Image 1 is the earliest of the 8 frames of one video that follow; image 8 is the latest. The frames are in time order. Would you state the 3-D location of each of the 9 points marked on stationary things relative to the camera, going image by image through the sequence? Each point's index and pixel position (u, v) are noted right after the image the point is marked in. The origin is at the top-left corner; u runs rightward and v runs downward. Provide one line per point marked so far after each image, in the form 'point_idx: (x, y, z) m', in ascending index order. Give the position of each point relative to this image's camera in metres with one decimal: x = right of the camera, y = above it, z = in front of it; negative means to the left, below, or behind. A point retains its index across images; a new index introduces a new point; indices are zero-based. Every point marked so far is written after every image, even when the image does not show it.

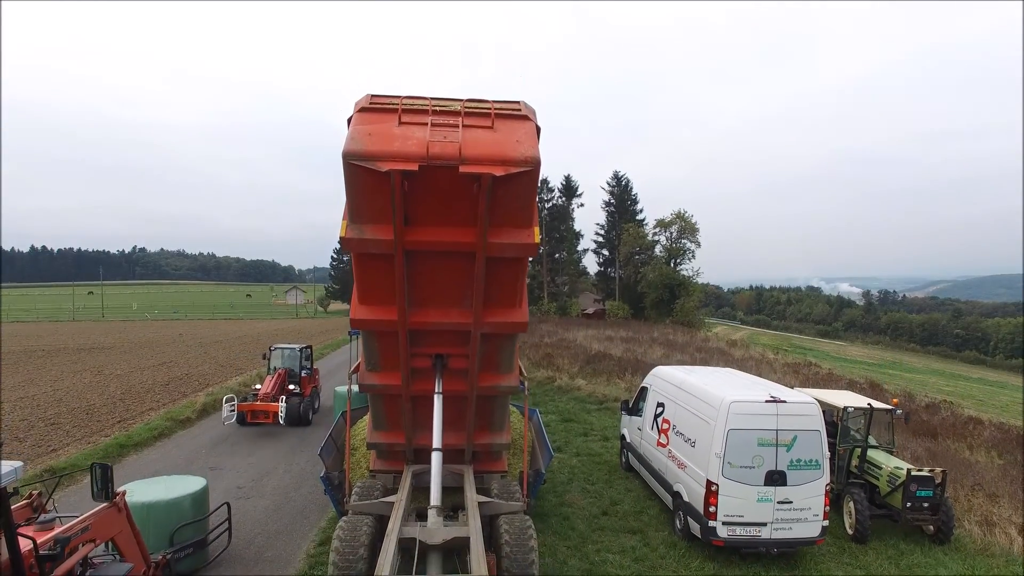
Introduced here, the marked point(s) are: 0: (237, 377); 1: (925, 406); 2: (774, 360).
0: (-7.6, -2.5, +12.5) m
1: (+13.4, -3.8, +14.8) m
2: (+11.3, -3.2, +19.8) m
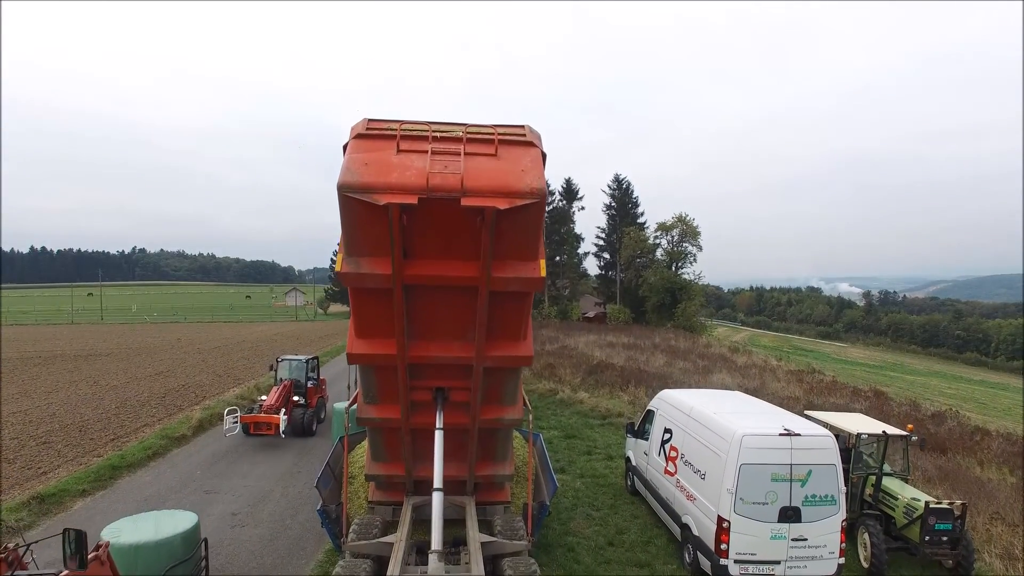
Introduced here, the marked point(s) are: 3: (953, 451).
0: (-7.5, -2.7, +12.4) m
1: (+13.4, -4.1, +14.6) m
2: (+11.4, -3.4, +19.6) m
3: (+9.8, -3.6, +10.1) m
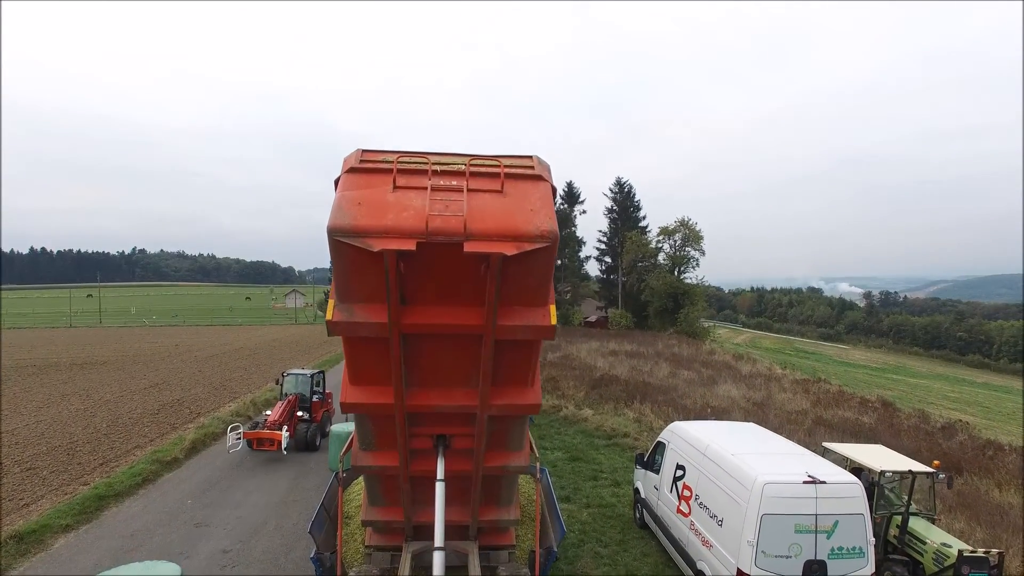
0: (-7.5, -3.1, +12.1) m
1: (+13.5, -4.4, +14.3) m
2: (+11.4, -3.8, +19.3) m
3: (+9.8, -3.9, +9.9) m
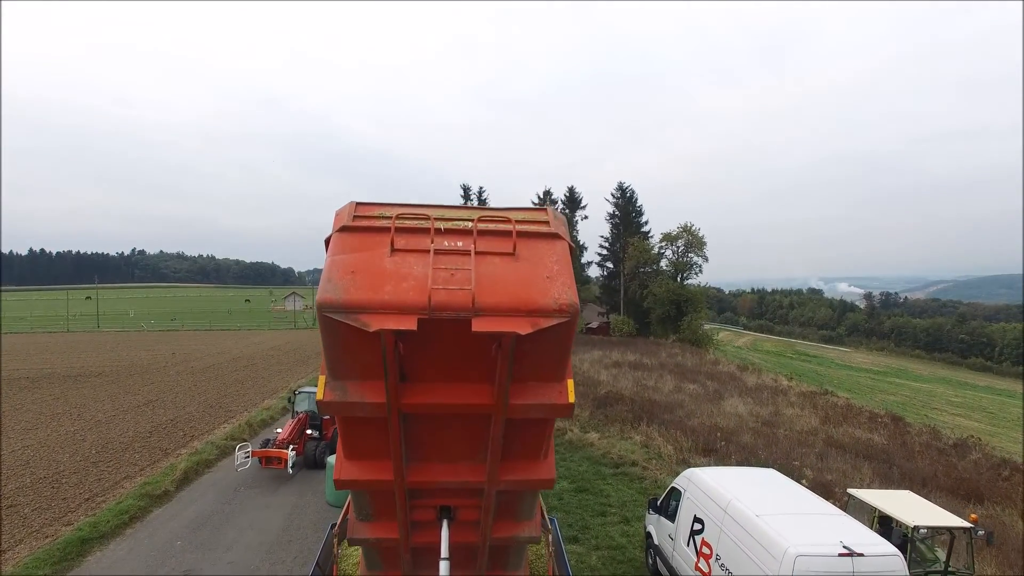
0: (-7.4, -3.5, +11.7) m
1: (+13.5, -4.8, +14.0) m
2: (+11.5, -4.2, +19.0) m
3: (+9.9, -4.4, +9.5) m
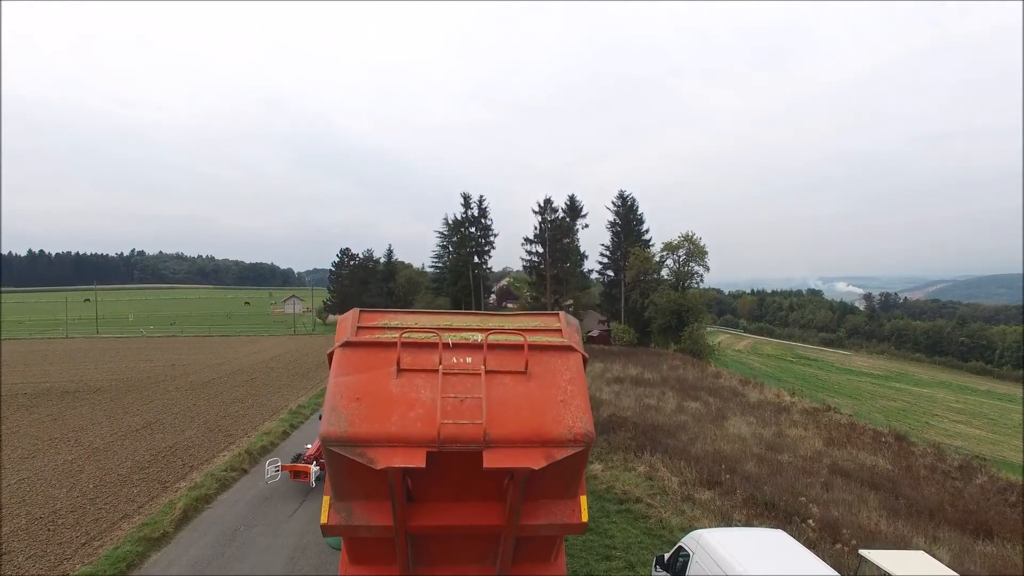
0: (-7.3, -4.2, +11.6) m
1: (+13.6, -5.5, +13.9) m
2: (+11.5, -4.9, +18.9) m
3: (+10.0, -5.1, +9.4) m
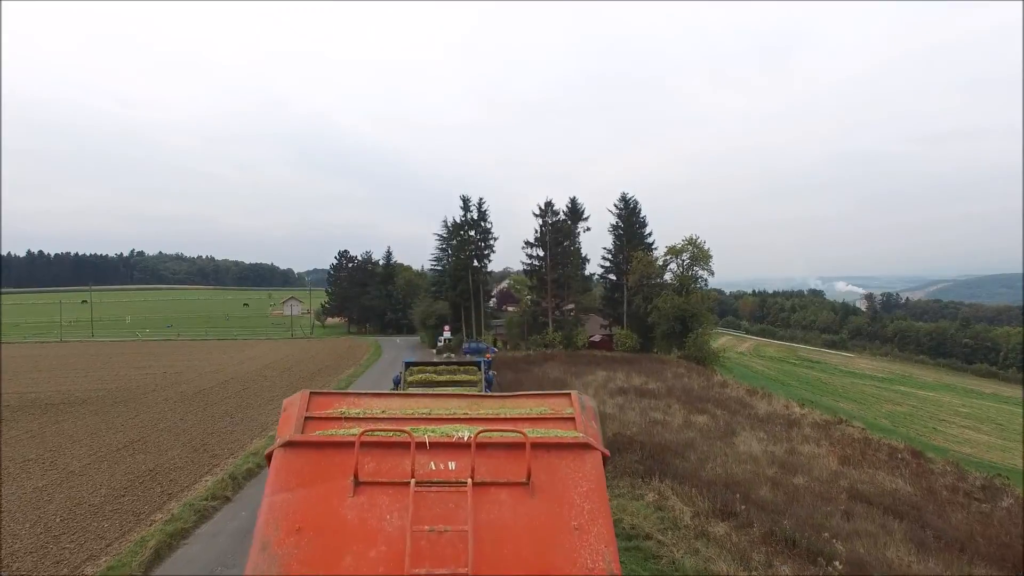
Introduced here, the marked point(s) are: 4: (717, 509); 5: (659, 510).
0: (-7.3, -4.5, +11.0) m
1: (+13.6, -5.8, +13.2) m
2: (+11.6, -5.2, +18.2) m
3: (+10.0, -5.4, +8.7) m
4: (+4.2, -4.5, +9.4) m
5: (+3.0, -4.5, +9.4) m
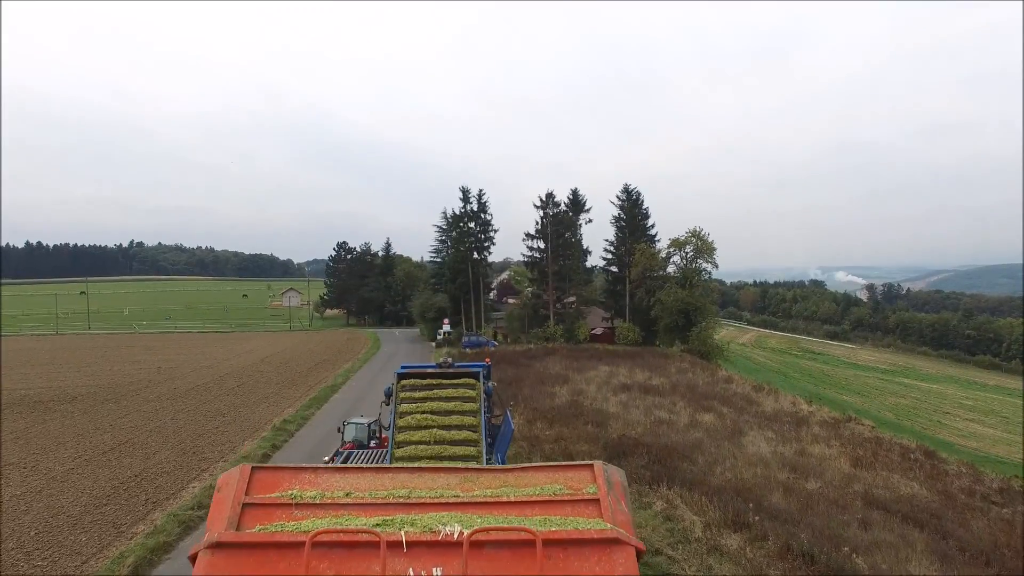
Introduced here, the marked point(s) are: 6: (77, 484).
0: (-7.3, -4.5, +10.5) m
1: (+13.6, -5.7, +12.8) m
2: (+11.6, -5.0, +17.7) m
3: (+10.0, -5.4, +8.3) m
4: (+4.2, -4.5, +8.9) m
5: (+3.0, -4.5, +8.9) m
6: (-9.8, -4.5, +10.3) m
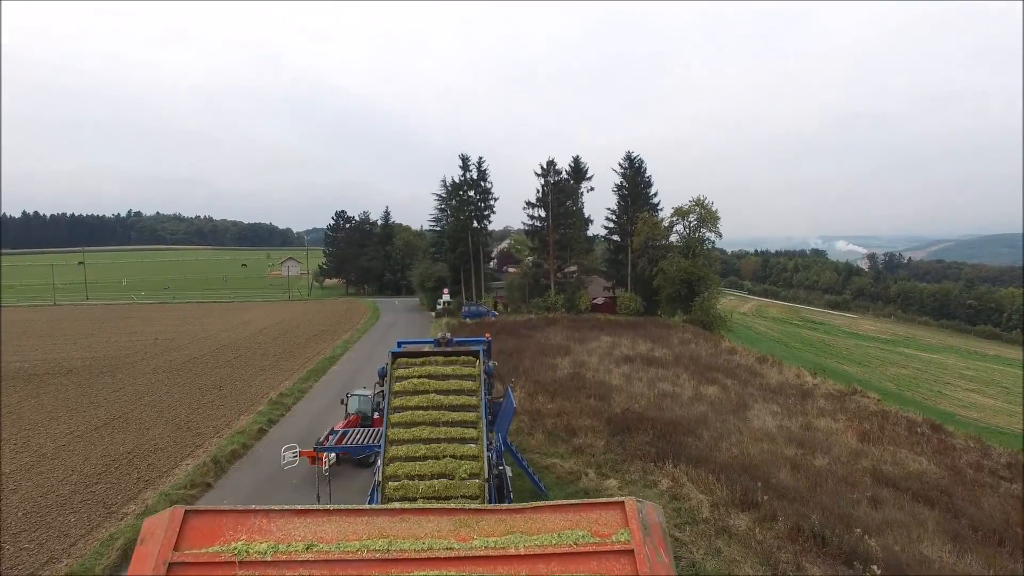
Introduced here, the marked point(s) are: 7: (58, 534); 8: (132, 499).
0: (-7.3, -3.9, +10.3) m
1: (+13.7, -4.9, +12.6) m
2: (+11.6, -3.9, +17.5) m
3: (+10.0, -4.9, +8.1) m
4: (+4.3, -4.0, +8.6) m
5: (+3.1, -4.0, +8.6) m
6: (-9.8, -3.8, +10.1) m
7: (-7.6, -4.1, +7.7) m
8: (-7.2, -4.0, +8.8) m
